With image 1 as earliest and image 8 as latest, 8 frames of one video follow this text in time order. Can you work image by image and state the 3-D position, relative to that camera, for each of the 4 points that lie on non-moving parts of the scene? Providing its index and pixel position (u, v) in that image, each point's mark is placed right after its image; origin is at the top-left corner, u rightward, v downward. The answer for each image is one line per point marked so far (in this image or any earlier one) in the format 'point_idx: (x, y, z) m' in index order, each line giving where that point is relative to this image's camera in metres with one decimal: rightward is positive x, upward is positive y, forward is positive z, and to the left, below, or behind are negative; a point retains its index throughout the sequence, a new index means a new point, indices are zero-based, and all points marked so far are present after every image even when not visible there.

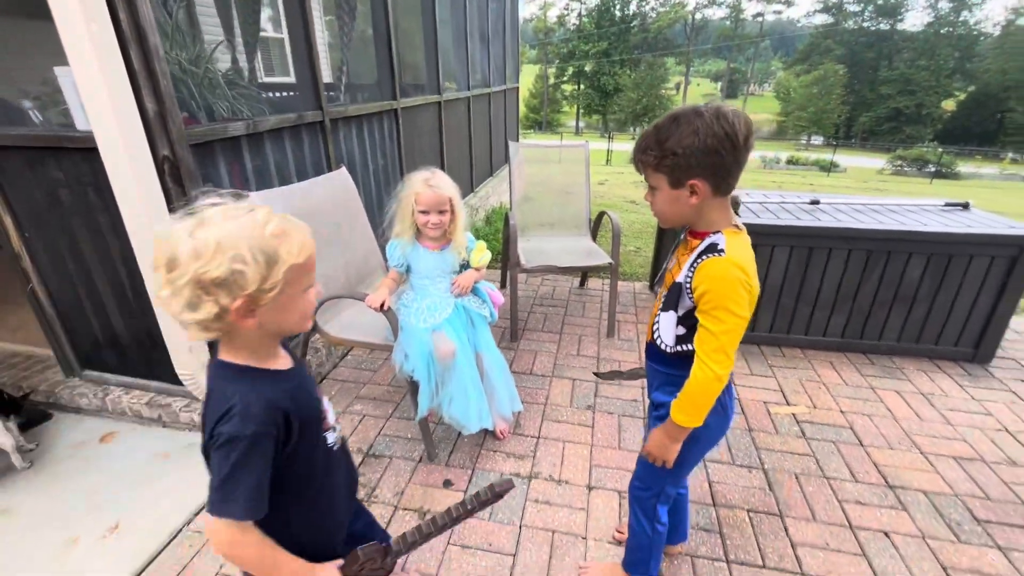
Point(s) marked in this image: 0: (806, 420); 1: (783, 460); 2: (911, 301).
0: (+1.4, -0.6, +2.3) m
1: (+1.2, -0.7, +2.1) m
2: (+2.2, -0.1, +2.7) m
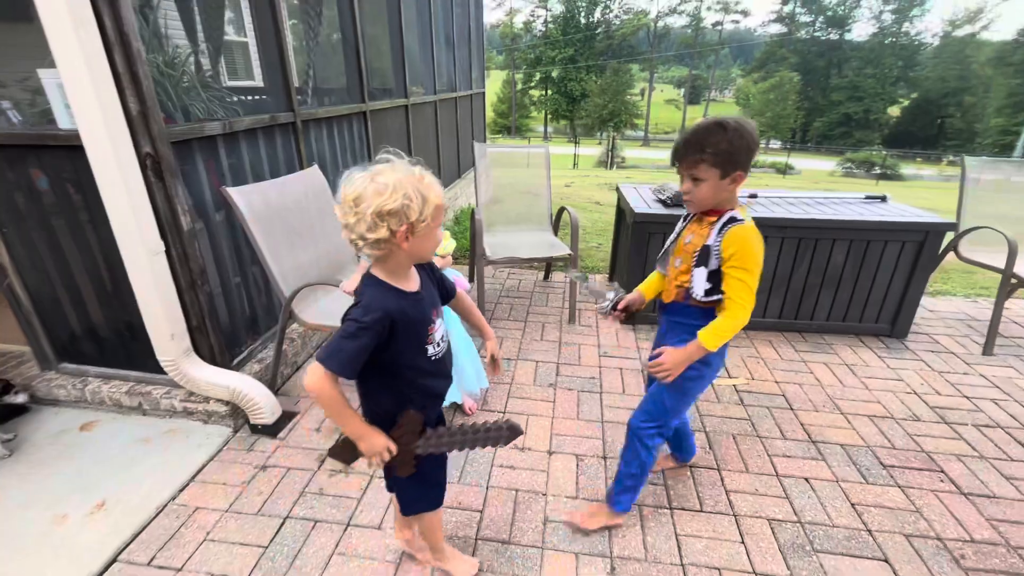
0: (+1.2, -0.5, +2.6) m
1: (+1.0, -0.7, +2.3) m
2: (+2.0, 0.0, +3.0) m
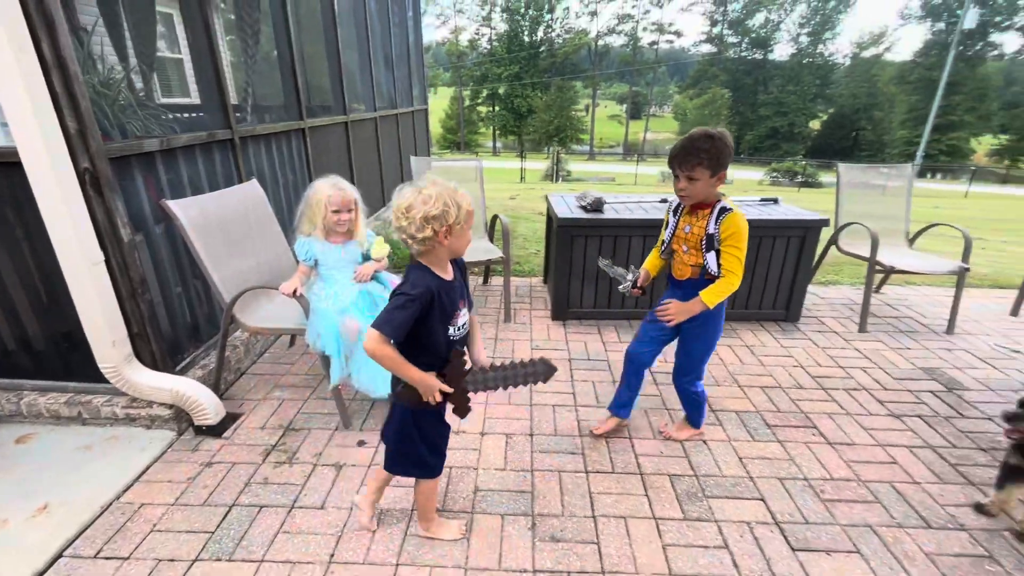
0: (+0.9, -0.5, +2.9) m
1: (+0.7, -0.6, +2.6) m
2: (+1.6, +0.1, +3.4) m
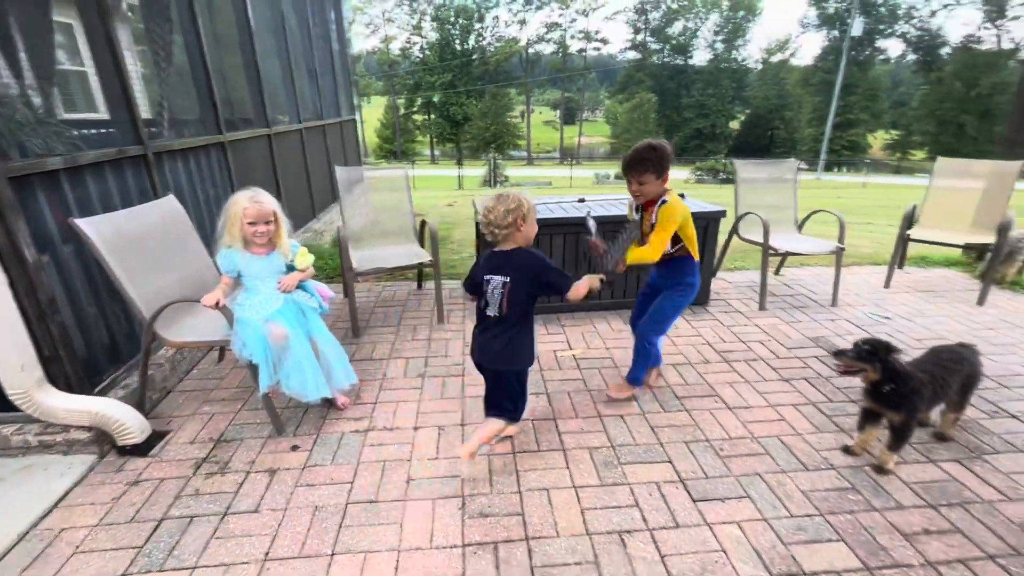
0: (+0.4, -0.5, +3.1) m
1: (+0.3, -0.6, +2.8) m
2: (+1.1, +0.2, +3.7) m
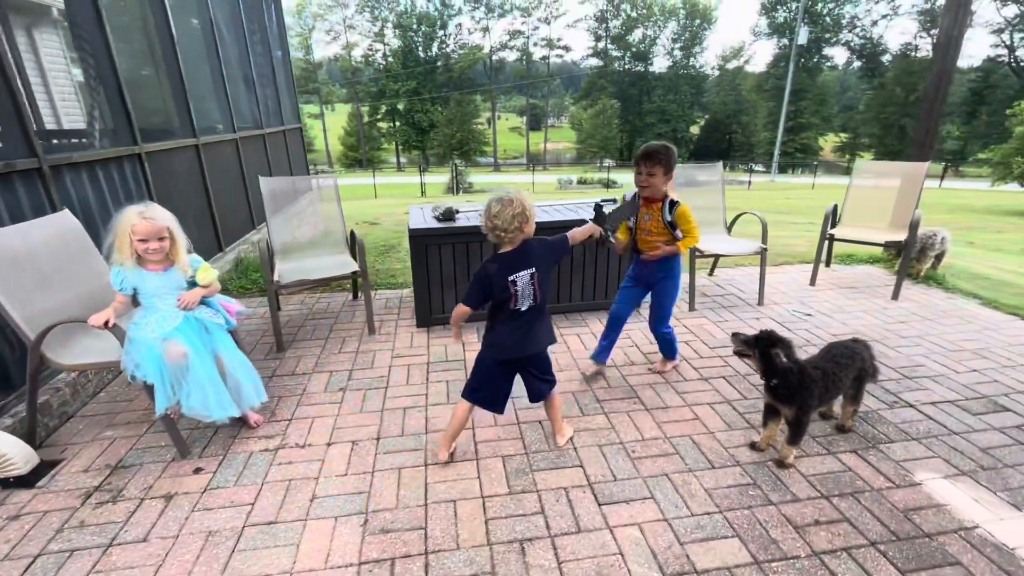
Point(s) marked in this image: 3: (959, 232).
0: (0.0, -0.5, +3.1) m
1: (-0.2, -0.6, +2.8) m
2: (+0.5, +0.1, +3.8) m
3: (+7.6, +1.0, +8.3) m
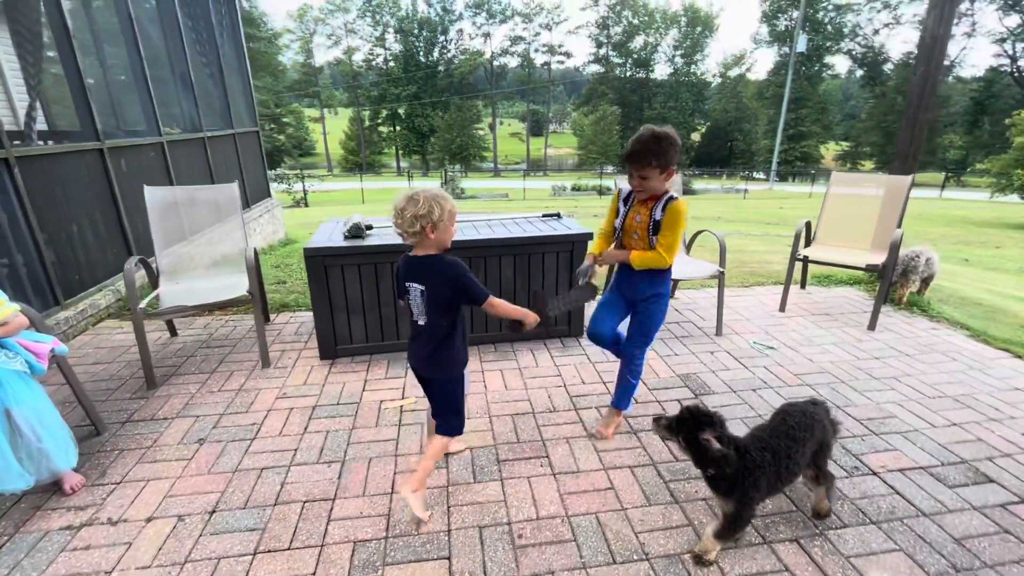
0: (-0.6, -0.7, +2.7) m
1: (-0.7, -0.8, +2.4) m
2: (0.0, -0.1, +3.3) m
3: (+7.1, +0.7, +7.8) m
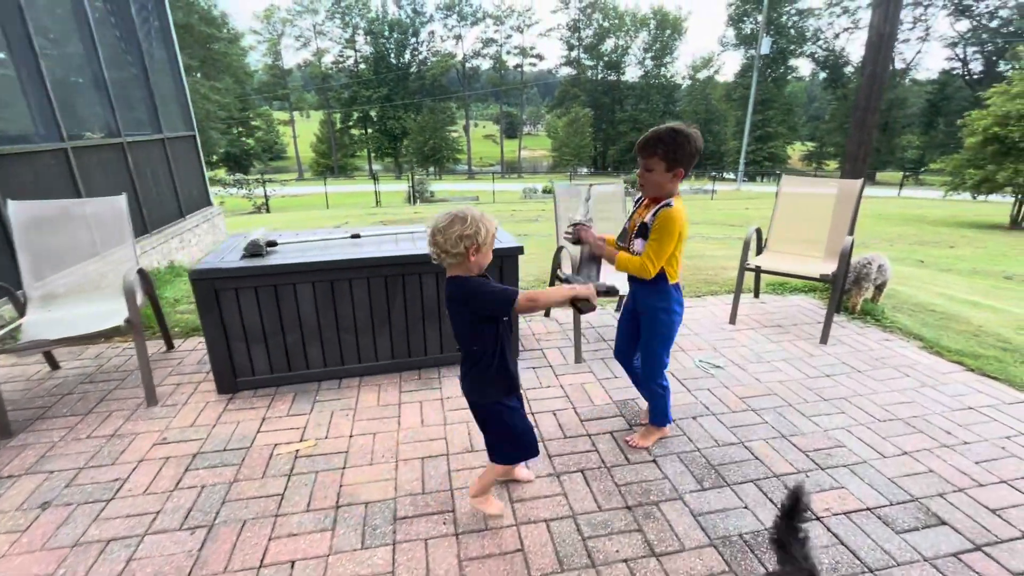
0: (-1.0, -0.8, +2.3) m
1: (-1.1, -0.9, +2.0) m
2: (-0.5, -0.2, +3.0) m
3: (+6.4, +0.6, +7.8) m
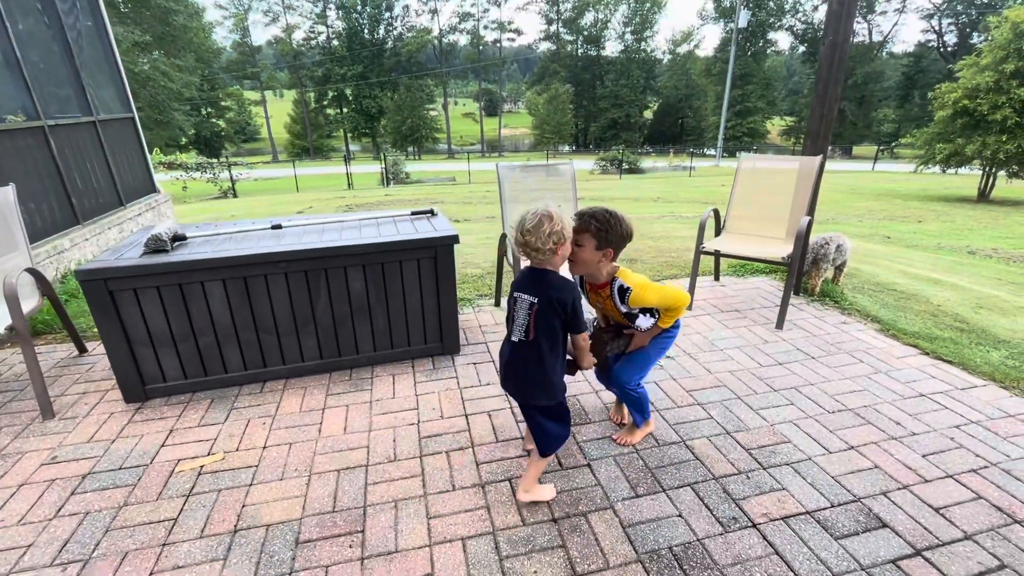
0: (-1.3, -0.8, +2.1) m
1: (-1.4, -0.9, +1.8) m
2: (-0.8, -0.1, +2.8) m
3: (+5.9, +1.0, +7.8) m
